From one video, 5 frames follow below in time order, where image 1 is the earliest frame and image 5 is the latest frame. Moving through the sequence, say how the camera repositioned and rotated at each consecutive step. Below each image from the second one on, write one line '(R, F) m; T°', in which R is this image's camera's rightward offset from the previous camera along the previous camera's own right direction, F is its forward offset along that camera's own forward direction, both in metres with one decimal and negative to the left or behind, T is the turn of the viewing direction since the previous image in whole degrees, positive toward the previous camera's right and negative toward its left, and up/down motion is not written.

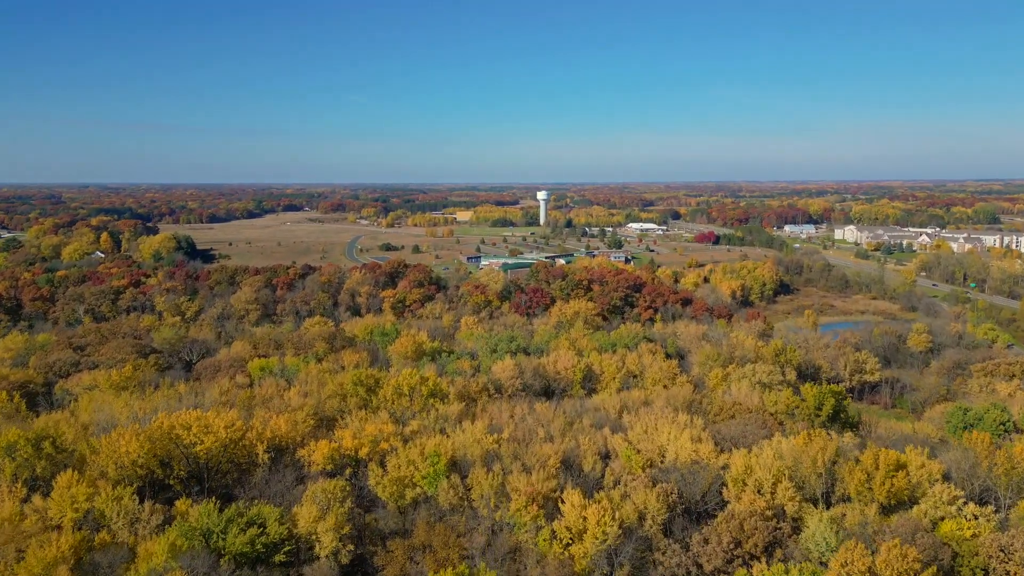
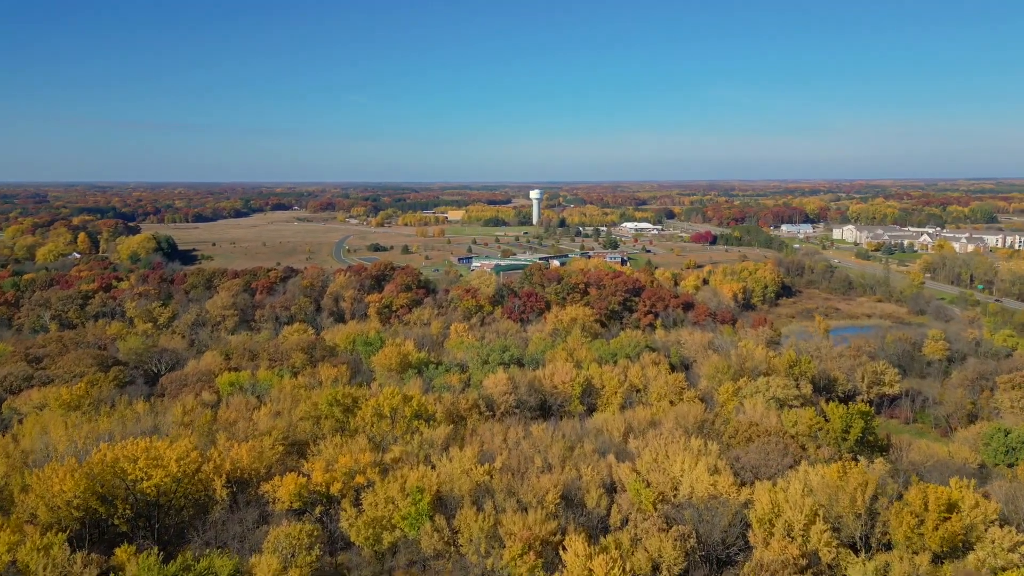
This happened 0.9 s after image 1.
(0.0, +1.5) m; +1°
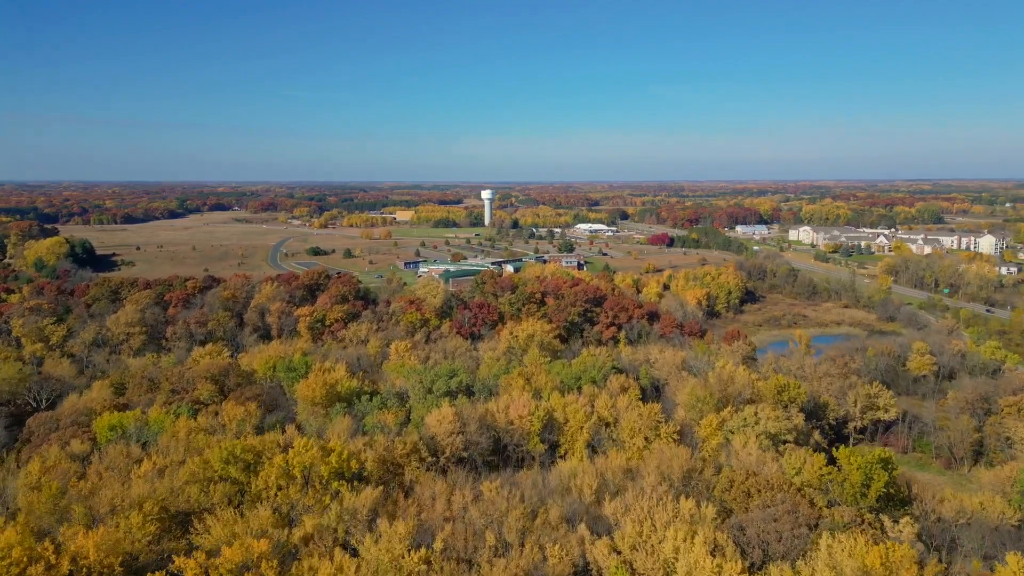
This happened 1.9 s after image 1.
(+0.1, +2.7) m; +4°
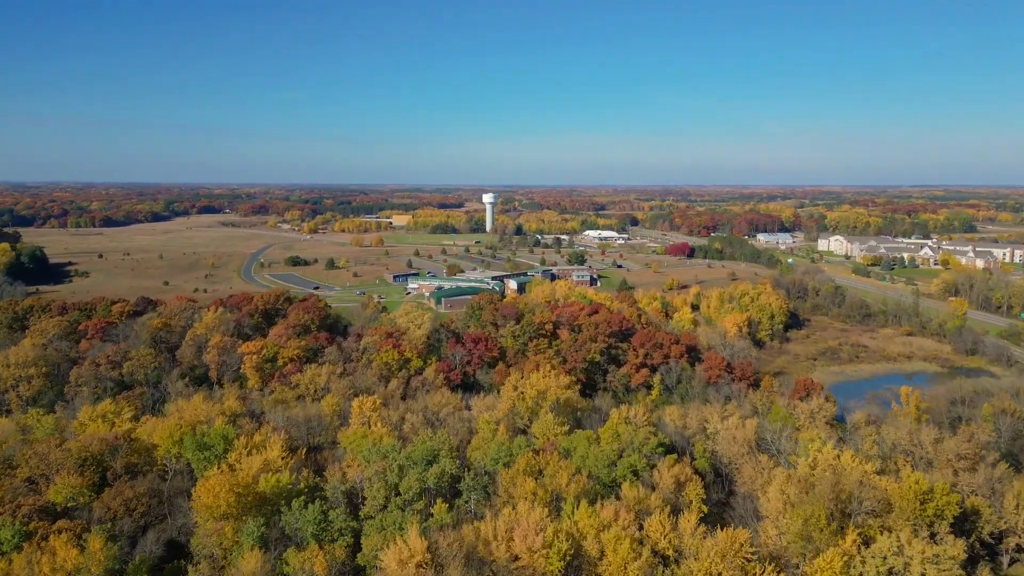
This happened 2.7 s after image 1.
(-0.1, +5.2) m; 0°
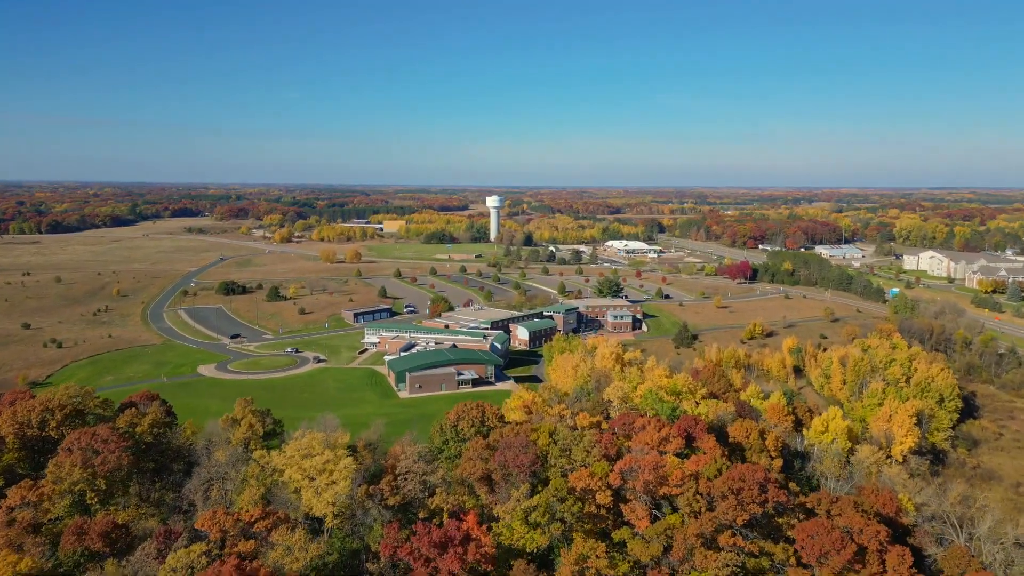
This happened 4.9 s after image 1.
(-0.1, +11.0) m; -1°
